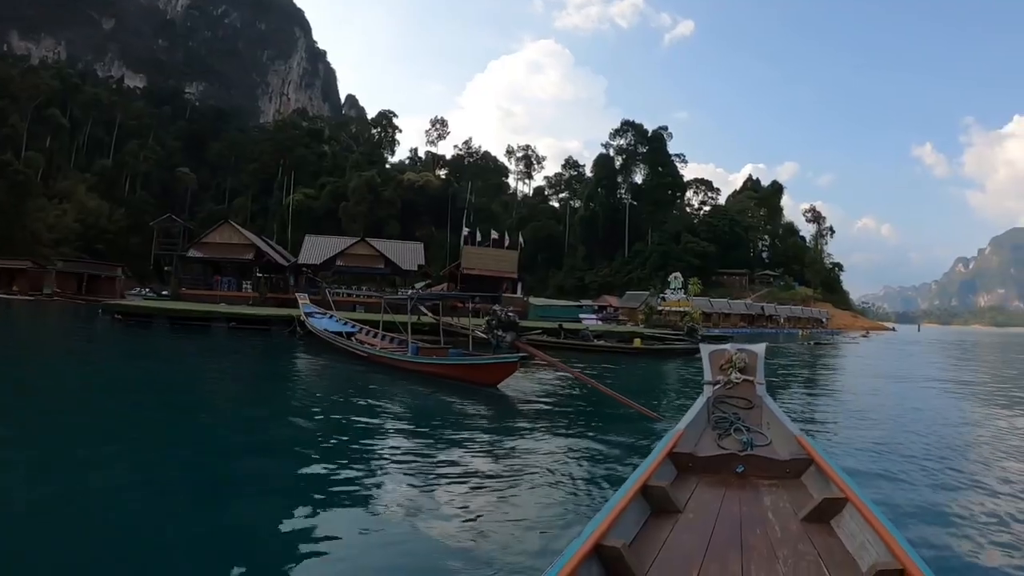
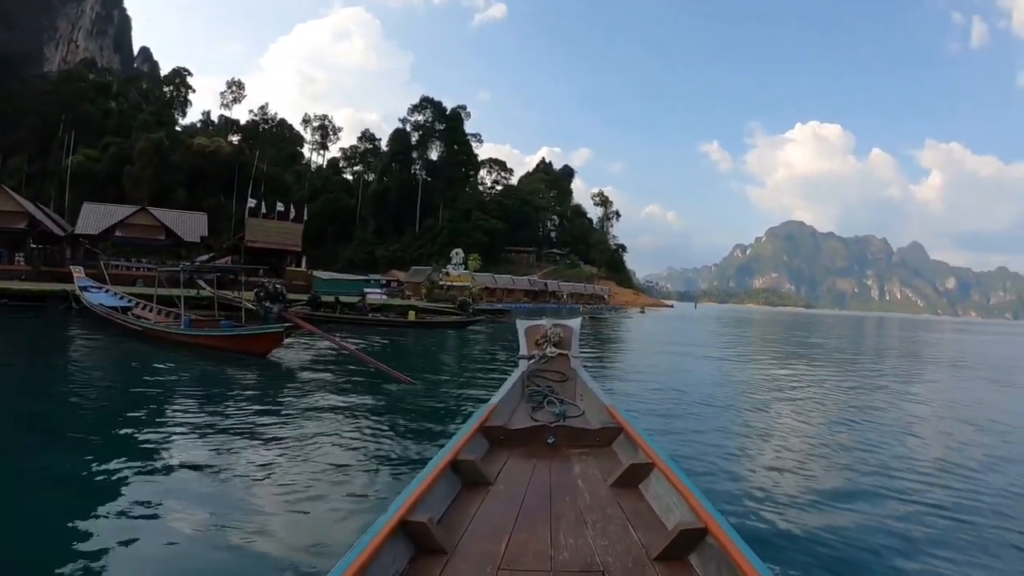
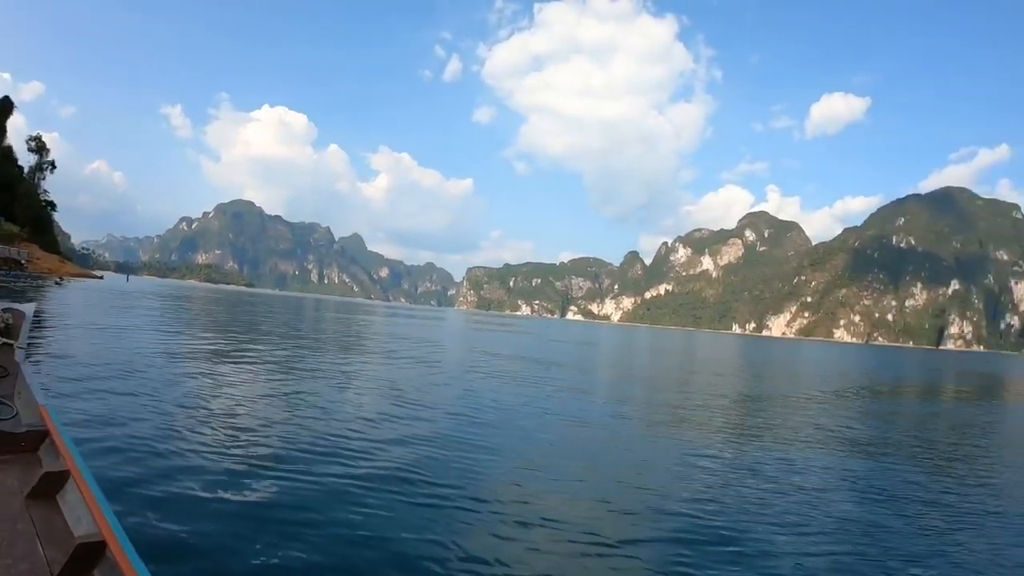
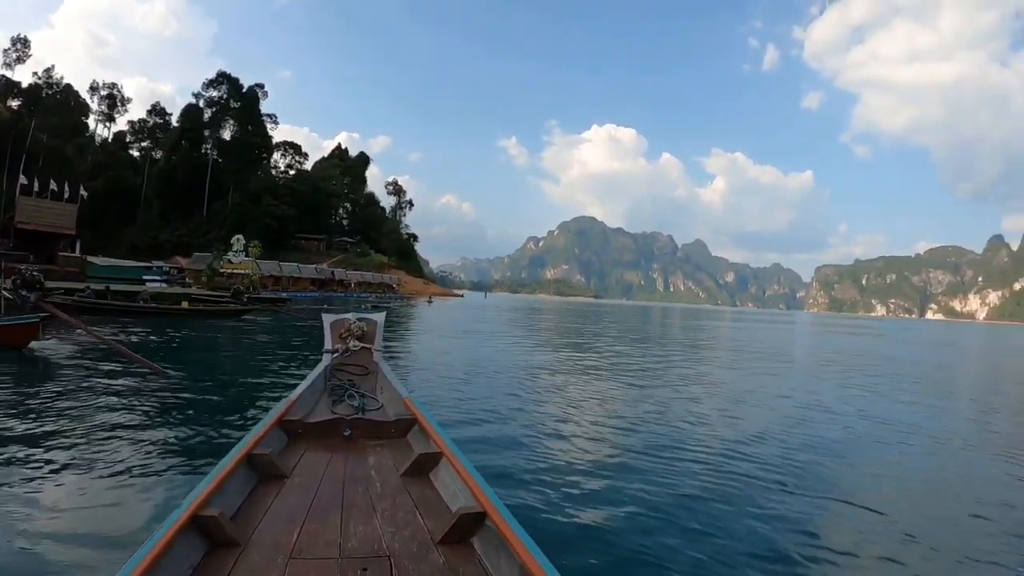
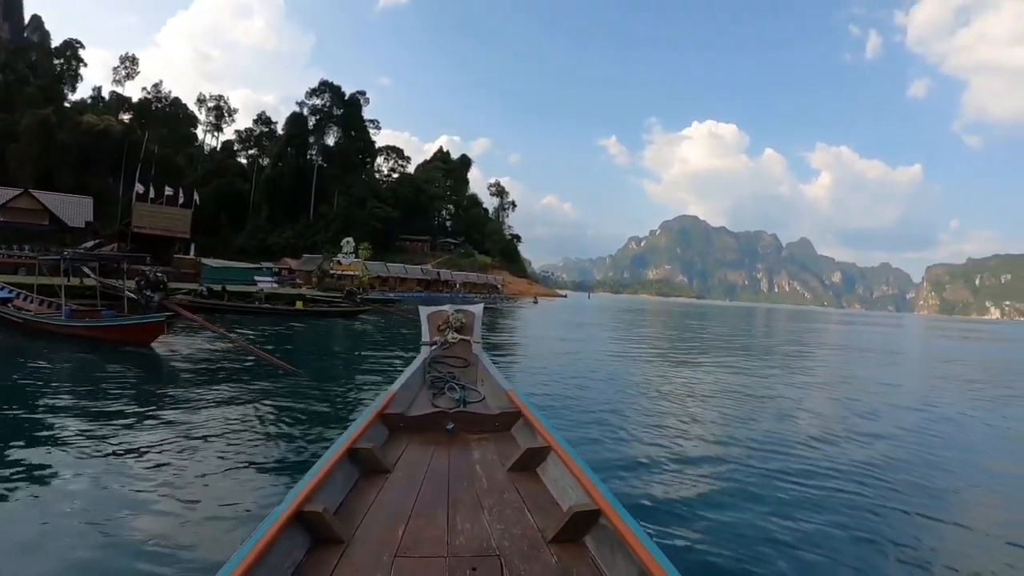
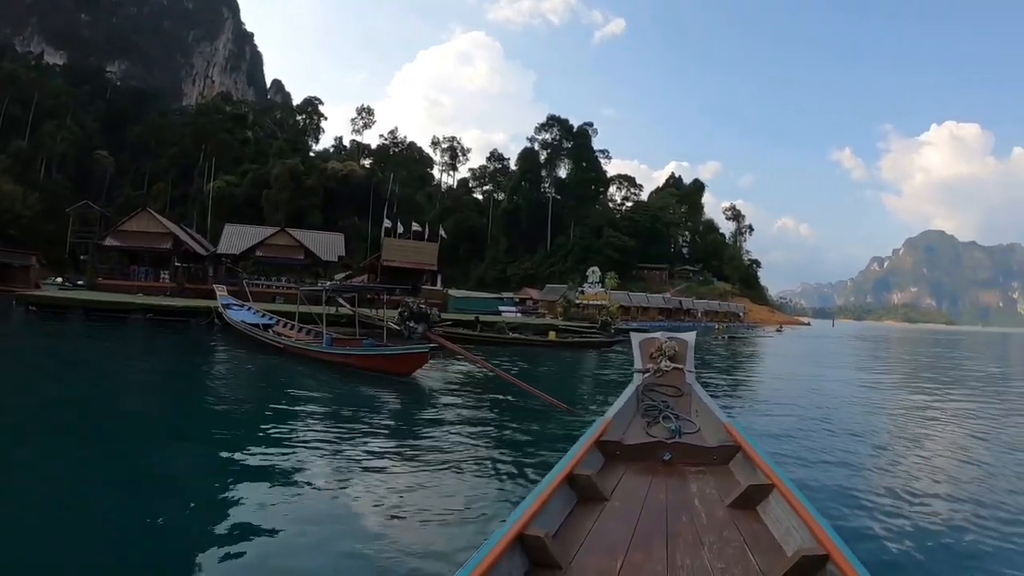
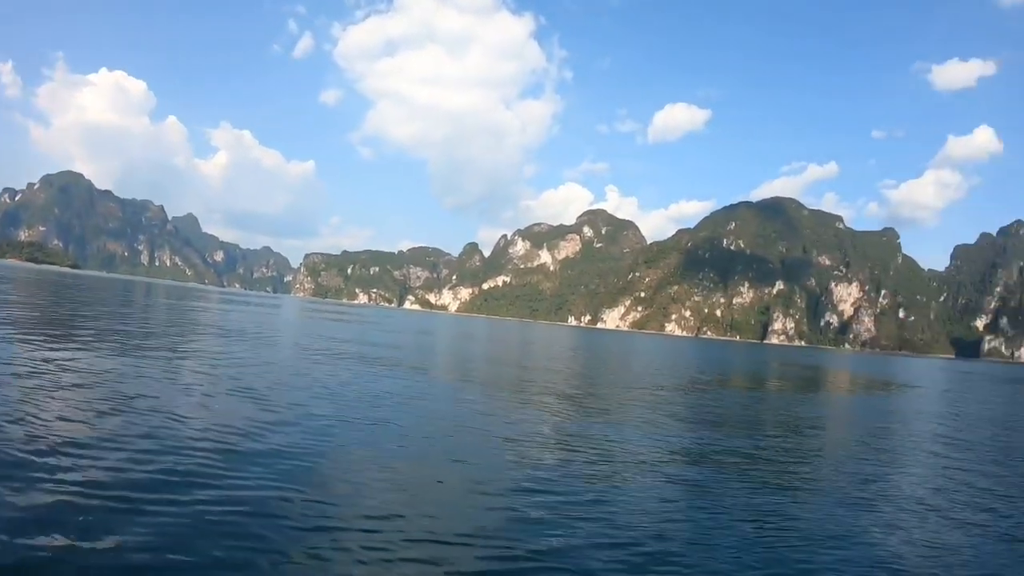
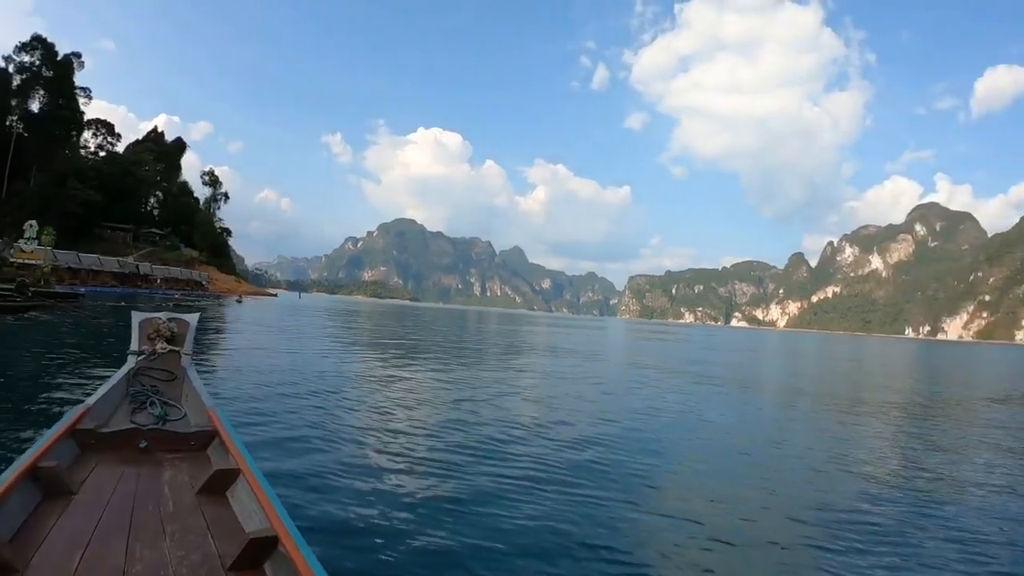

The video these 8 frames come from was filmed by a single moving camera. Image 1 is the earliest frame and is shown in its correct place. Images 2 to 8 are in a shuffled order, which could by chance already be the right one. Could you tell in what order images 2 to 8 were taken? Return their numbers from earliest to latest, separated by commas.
6, 2, 5, 4, 8, 3, 7
